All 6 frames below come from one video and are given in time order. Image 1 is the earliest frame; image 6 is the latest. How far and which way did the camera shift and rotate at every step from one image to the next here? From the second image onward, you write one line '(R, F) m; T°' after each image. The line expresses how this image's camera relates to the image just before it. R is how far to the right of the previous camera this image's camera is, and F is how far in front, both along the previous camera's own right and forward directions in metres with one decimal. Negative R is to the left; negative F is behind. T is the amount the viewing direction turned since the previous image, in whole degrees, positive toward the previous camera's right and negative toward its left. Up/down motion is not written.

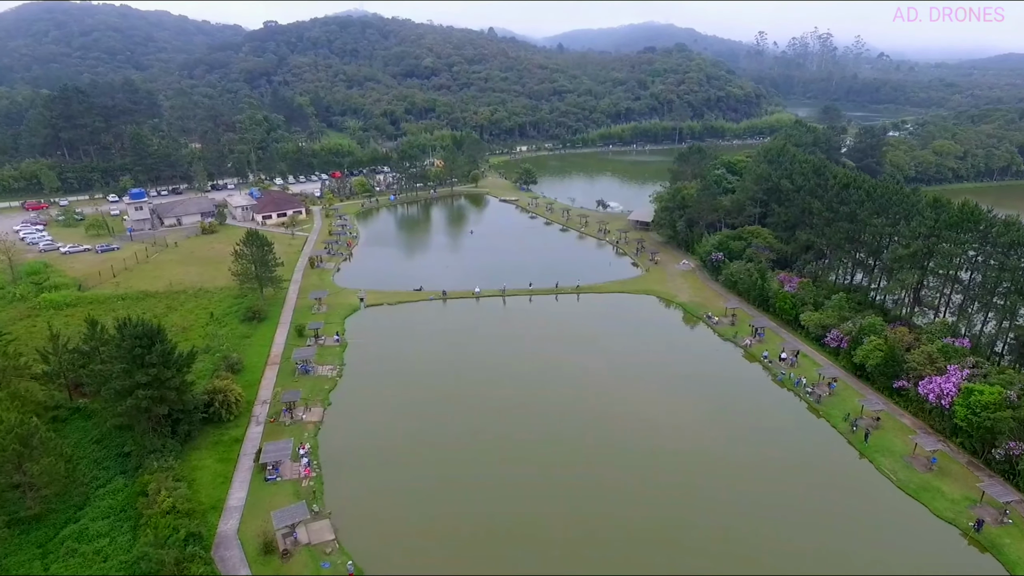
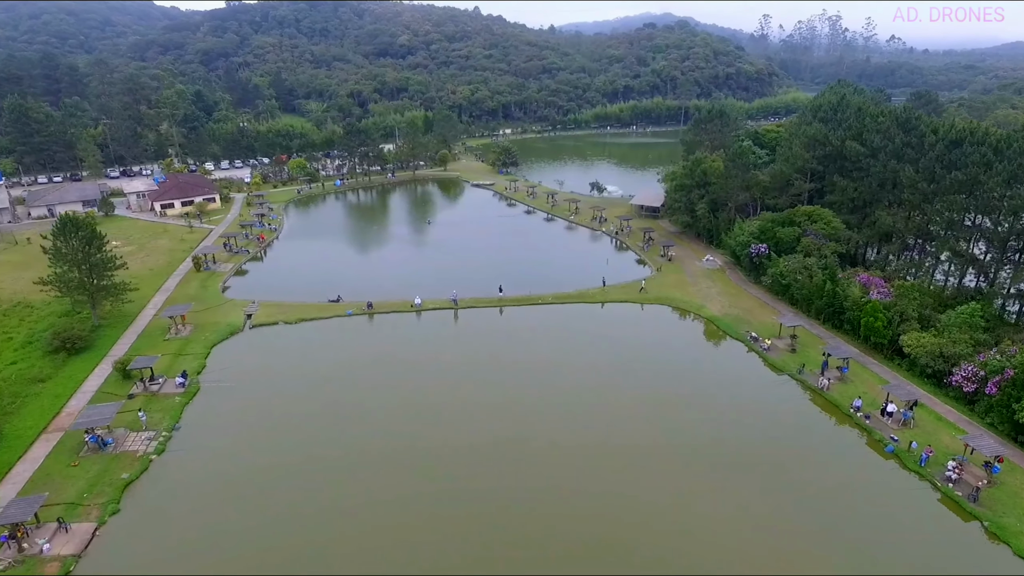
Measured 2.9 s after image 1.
(+3.2, +20.4) m; 0°
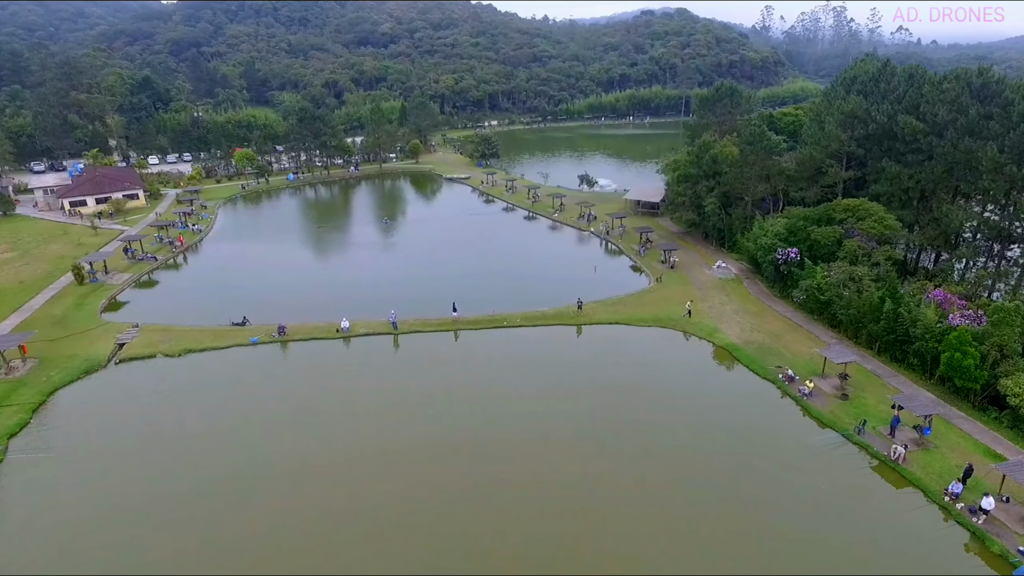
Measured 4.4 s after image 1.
(+2.5, +11.1) m; 0°
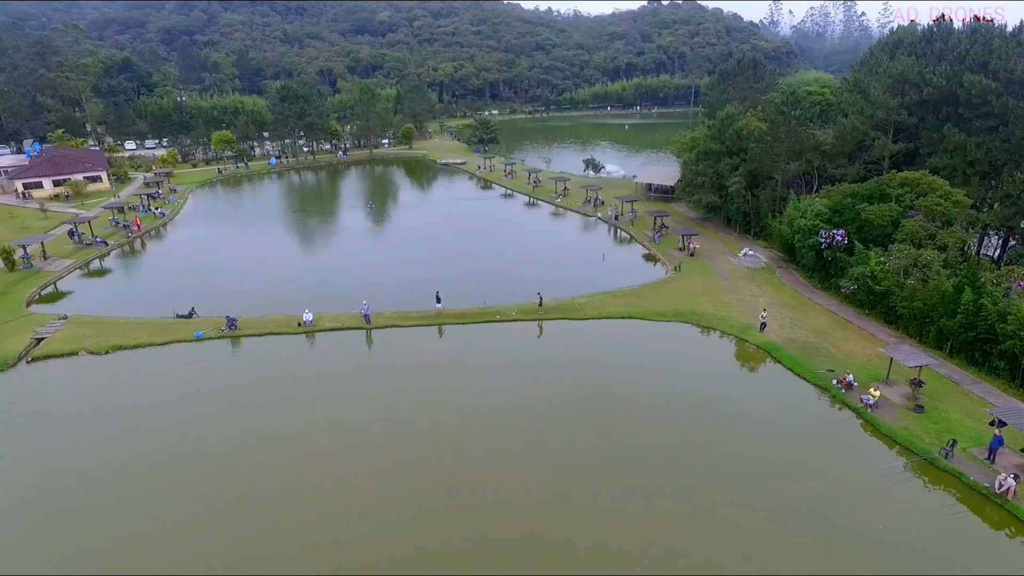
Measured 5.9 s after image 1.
(+0.4, +5.8) m; 0°
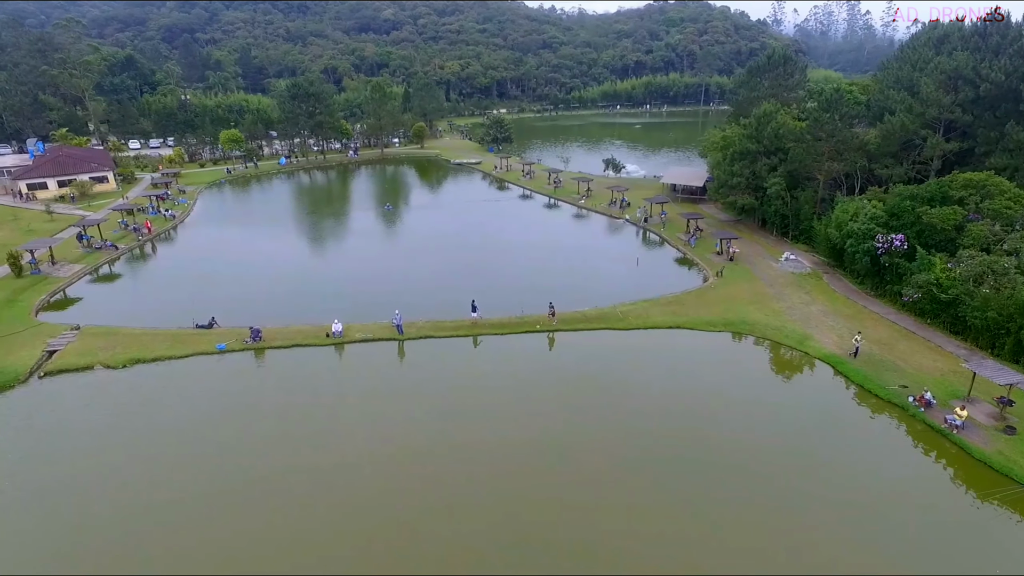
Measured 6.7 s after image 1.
(-2.0, +1.8) m; 0°
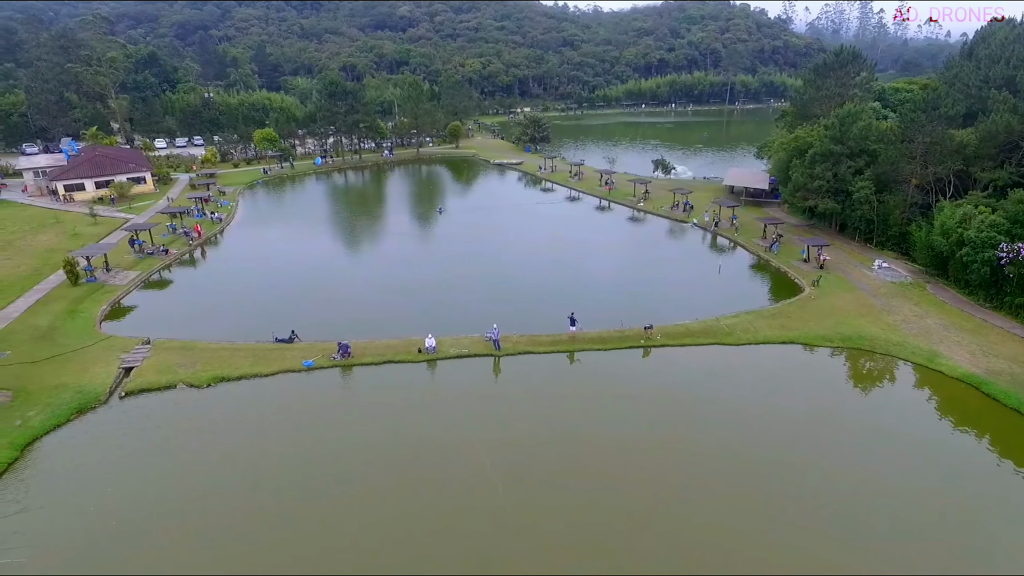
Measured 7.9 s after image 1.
(-4.5, +2.0) m; 0°
